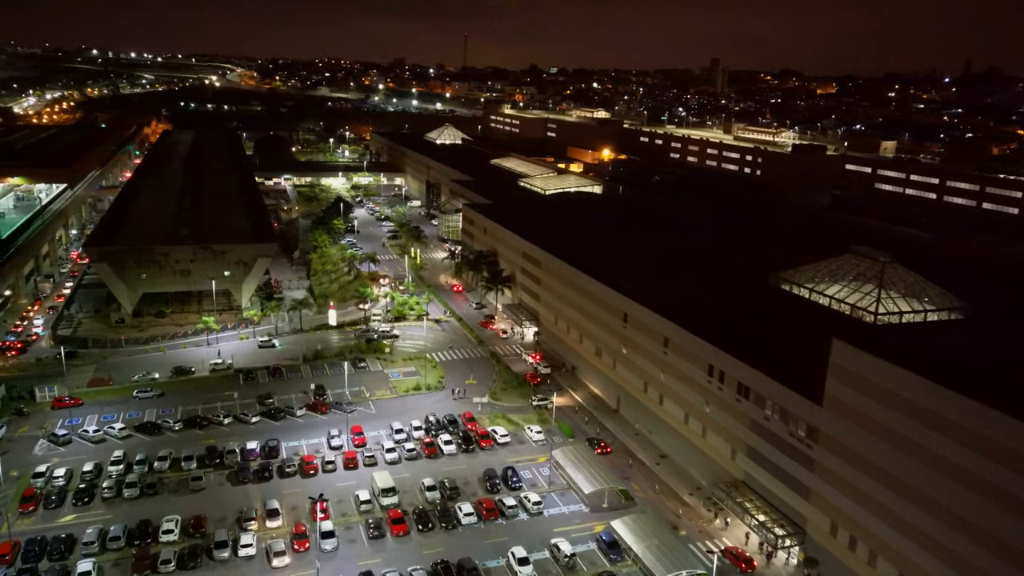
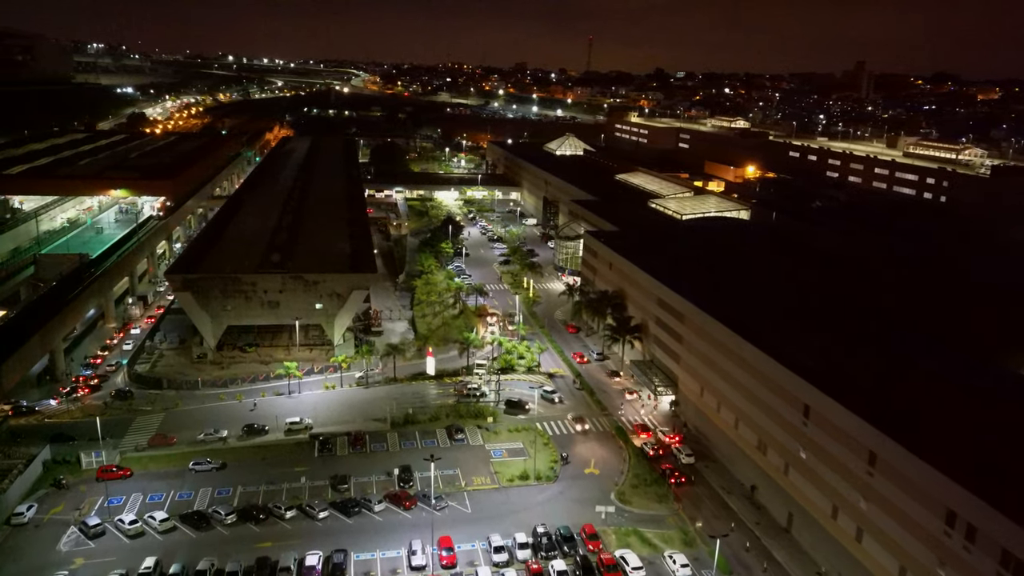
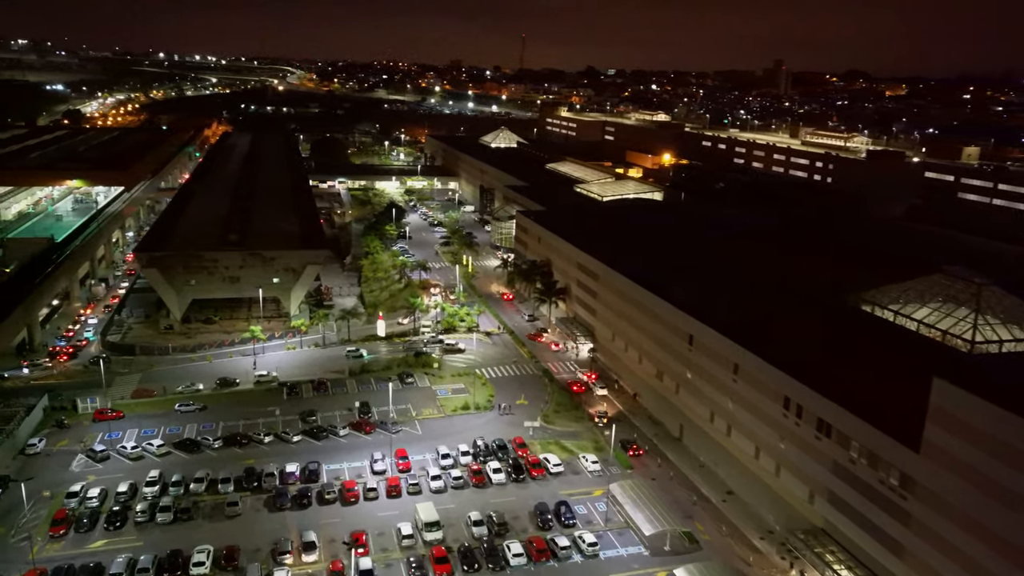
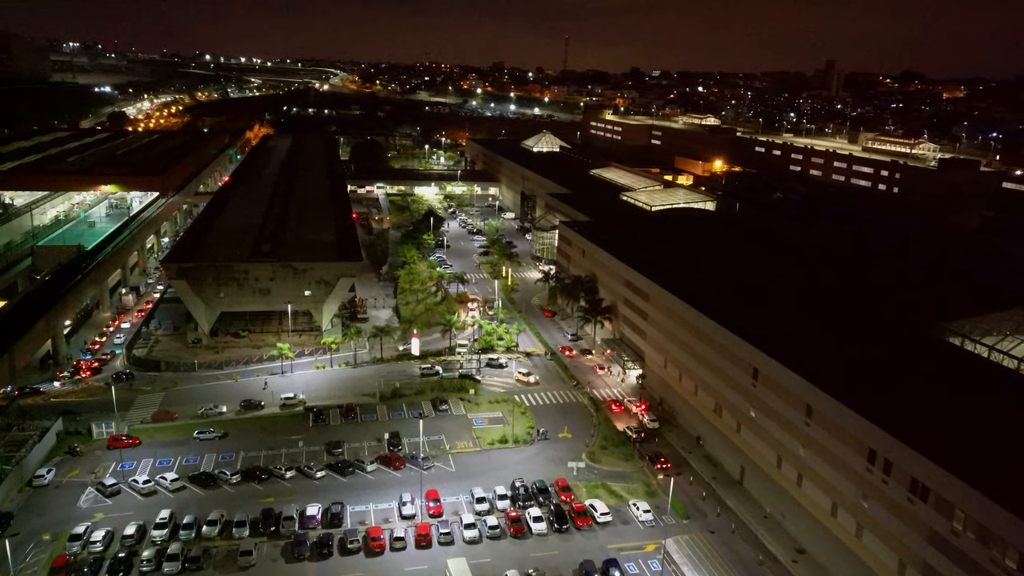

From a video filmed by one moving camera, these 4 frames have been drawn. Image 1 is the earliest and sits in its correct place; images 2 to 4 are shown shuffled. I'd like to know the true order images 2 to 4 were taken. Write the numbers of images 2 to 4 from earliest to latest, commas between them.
3, 4, 2
